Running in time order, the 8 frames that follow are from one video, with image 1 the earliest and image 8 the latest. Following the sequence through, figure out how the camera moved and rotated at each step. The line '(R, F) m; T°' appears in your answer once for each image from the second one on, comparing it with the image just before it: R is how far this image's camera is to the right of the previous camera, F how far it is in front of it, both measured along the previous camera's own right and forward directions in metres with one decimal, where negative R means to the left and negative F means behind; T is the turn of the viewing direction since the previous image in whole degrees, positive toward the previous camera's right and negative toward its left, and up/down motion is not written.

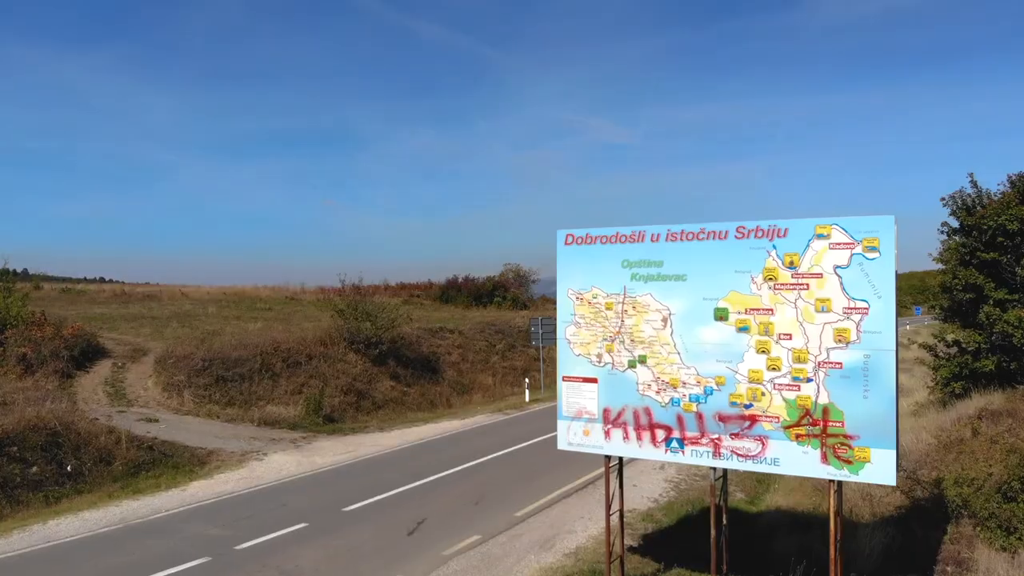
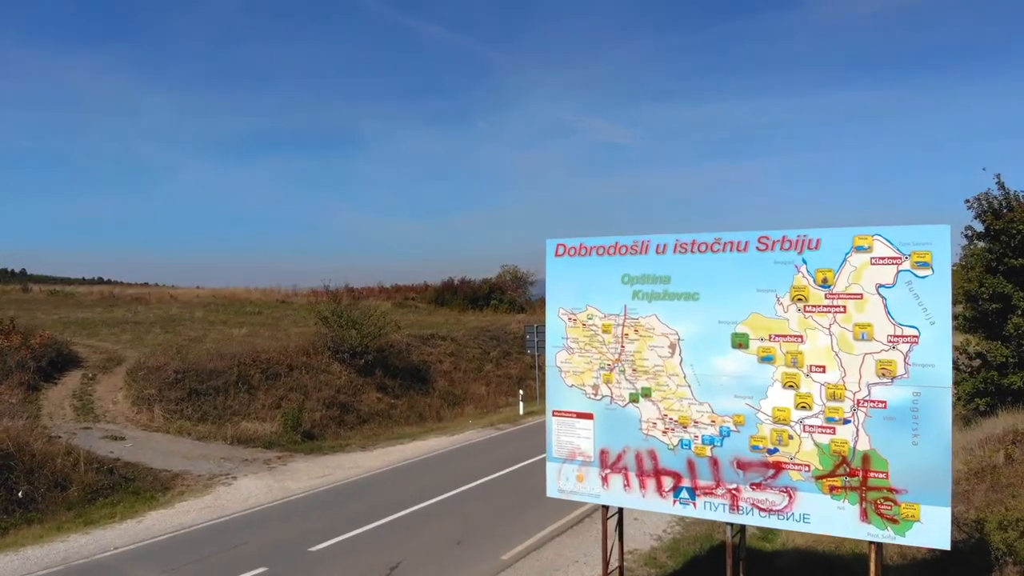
(+0.2, +1.1) m; 0°
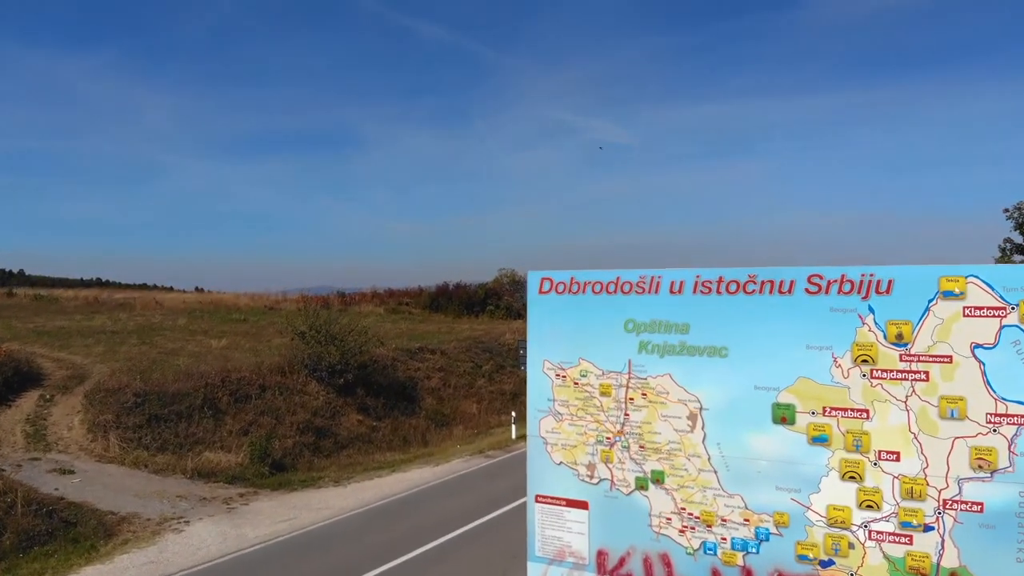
(+0.2, +1.4) m; 0°
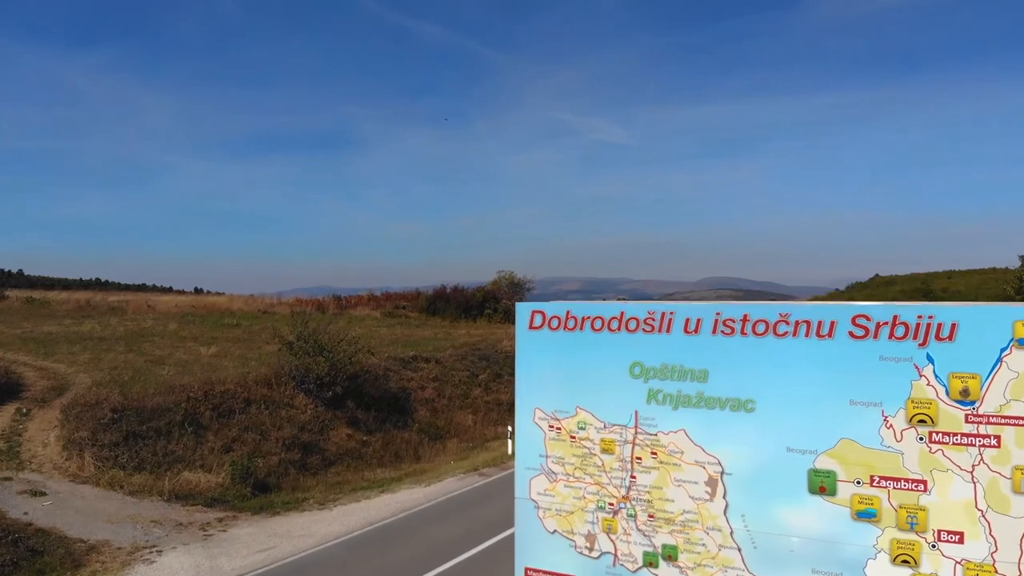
(+0.1, +0.7) m; 0°
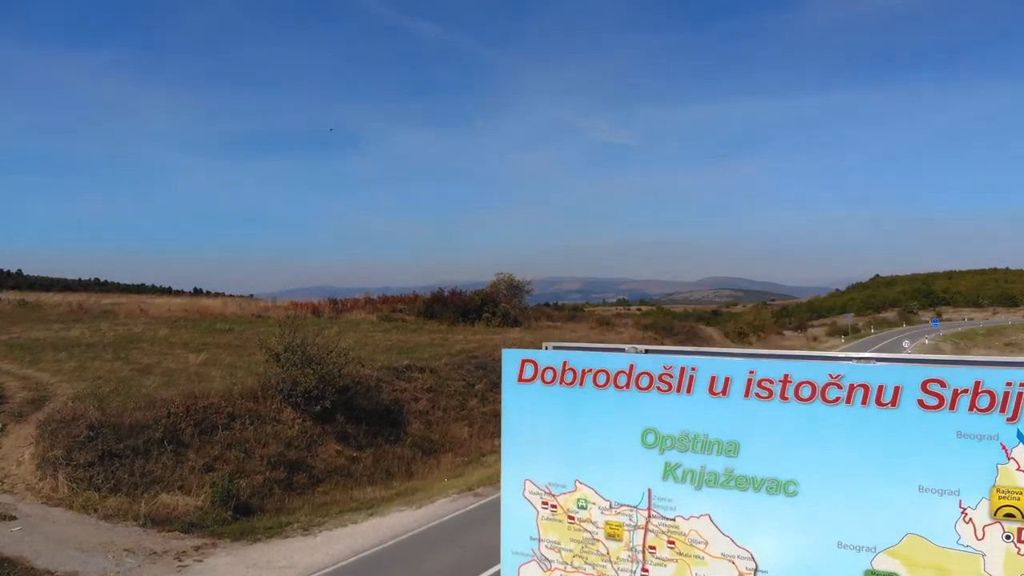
(+0.1, +0.7) m; 0°
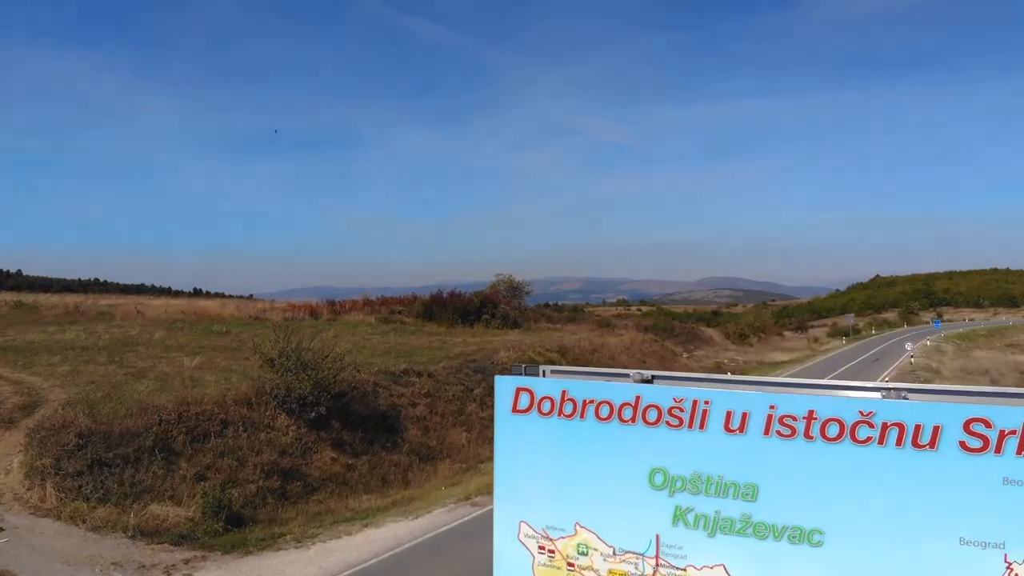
(0.0, +0.3) m; 0°
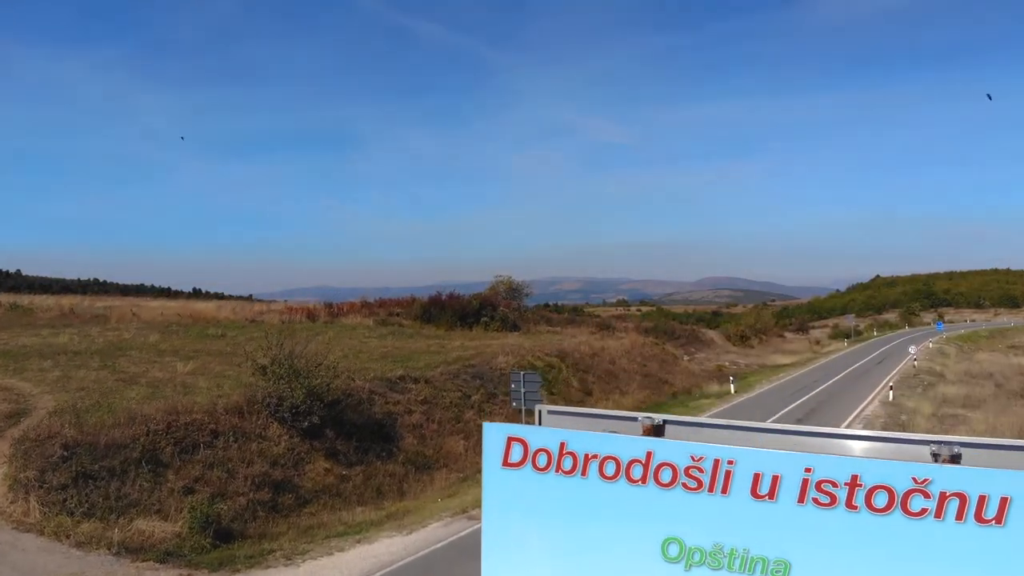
(0.0, +0.4) m; 0°
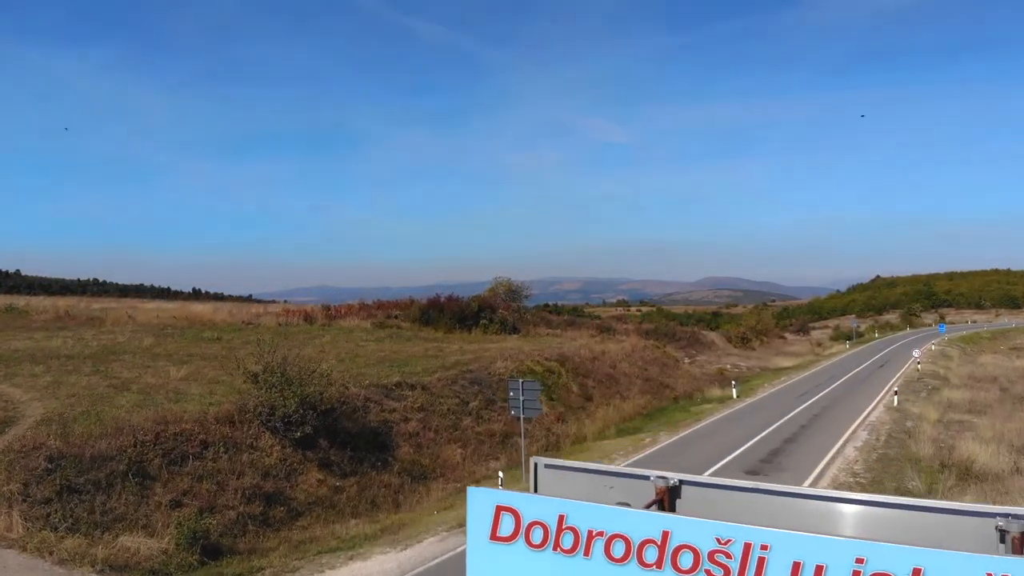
(0.0, +0.4) m; 0°
